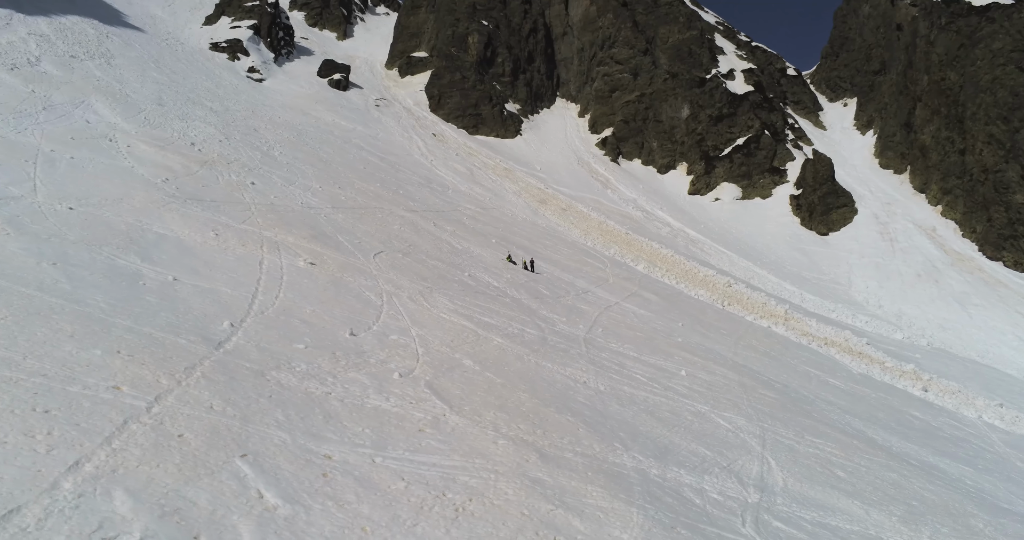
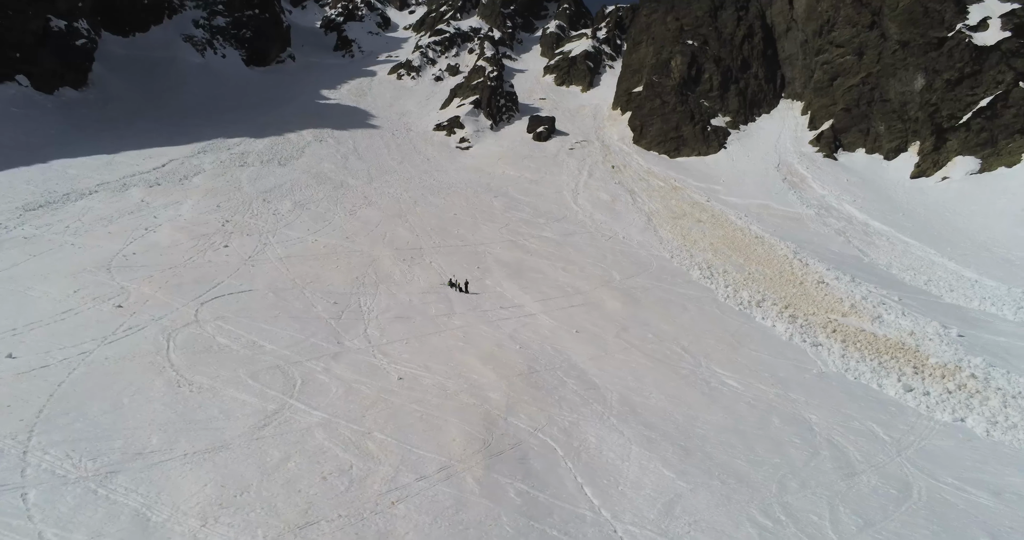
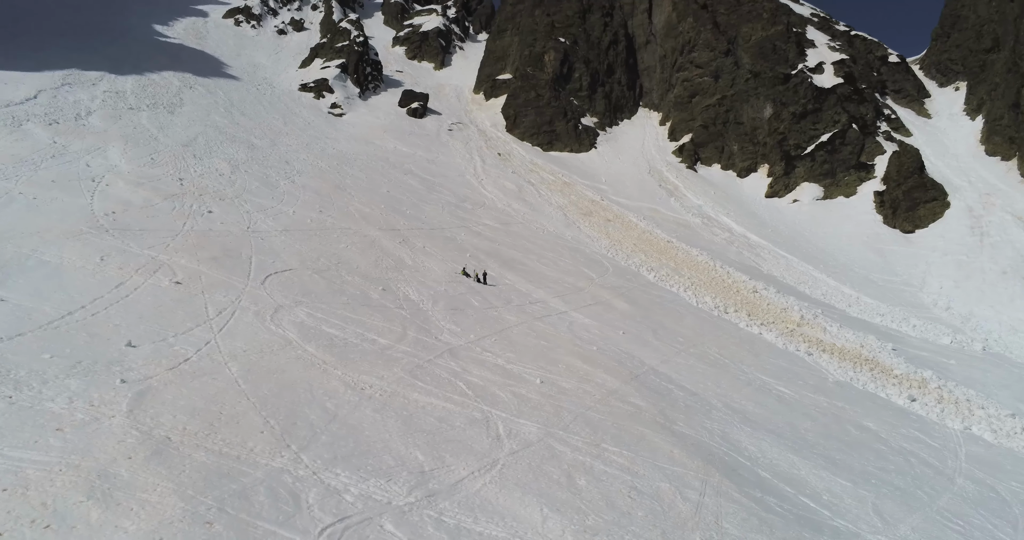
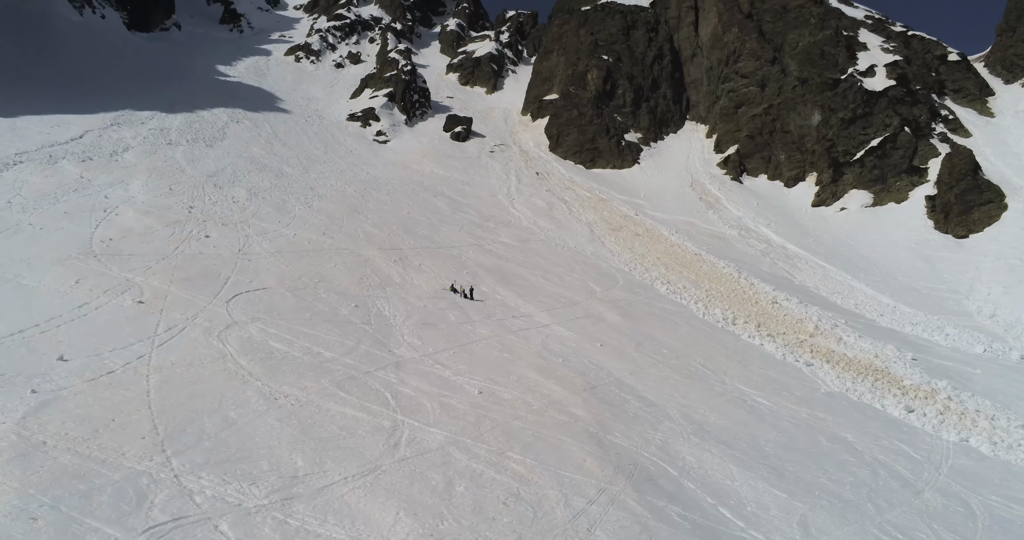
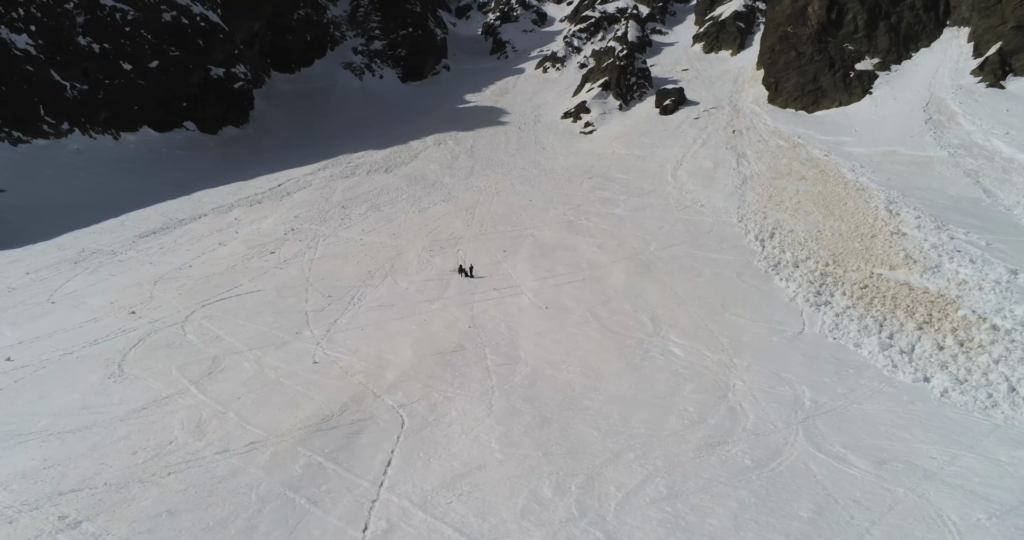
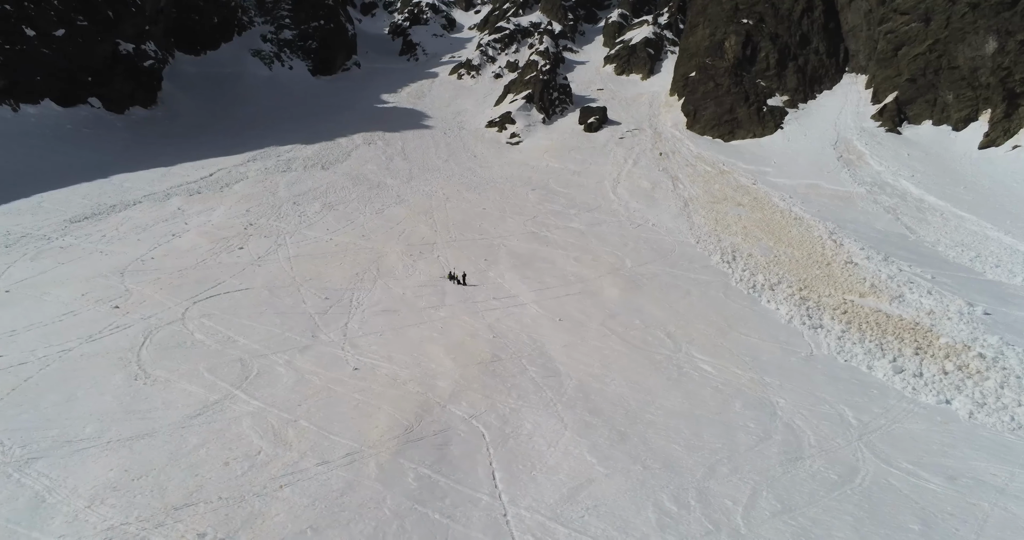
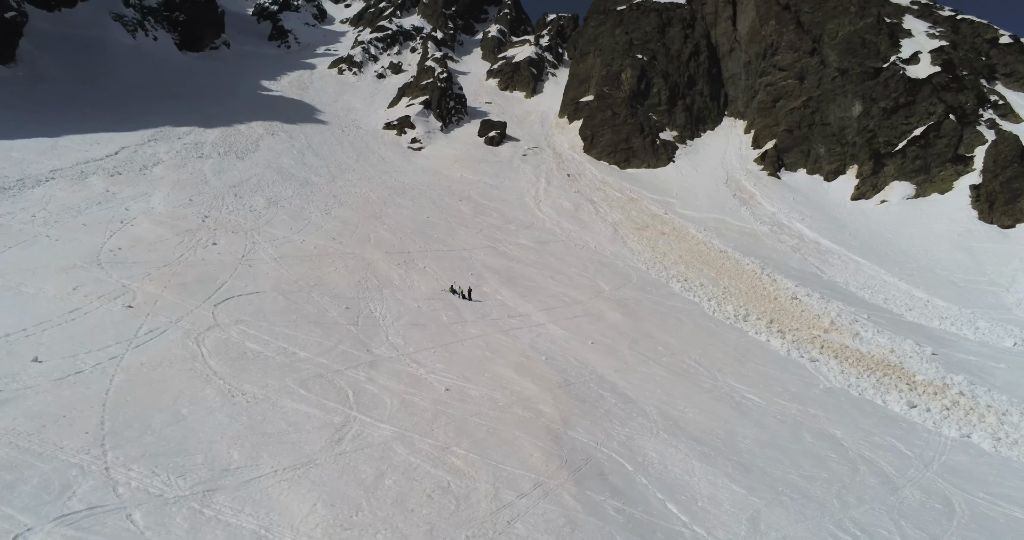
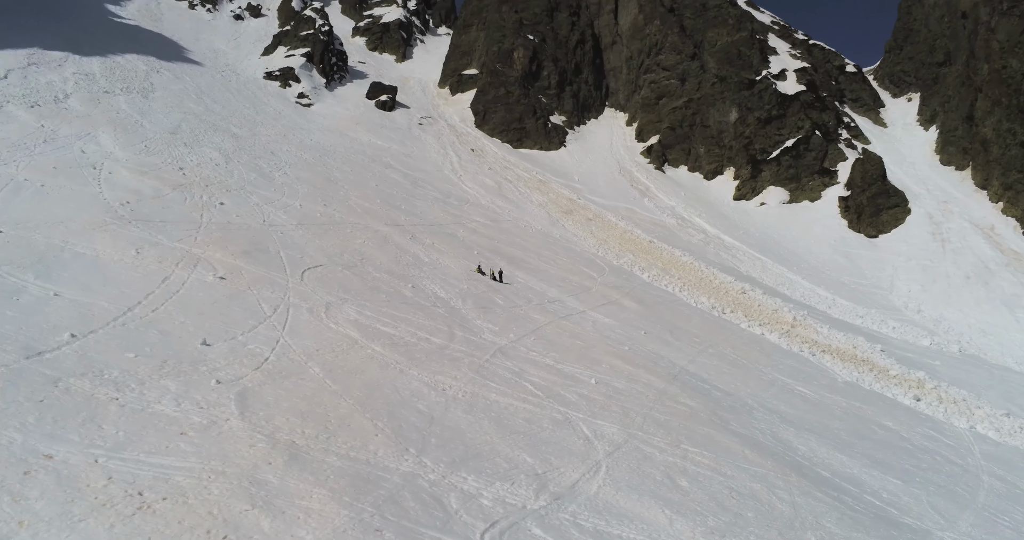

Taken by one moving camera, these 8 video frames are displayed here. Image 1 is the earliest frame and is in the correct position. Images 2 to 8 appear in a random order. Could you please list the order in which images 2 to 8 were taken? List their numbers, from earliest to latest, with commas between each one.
8, 3, 4, 7, 2, 6, 5
